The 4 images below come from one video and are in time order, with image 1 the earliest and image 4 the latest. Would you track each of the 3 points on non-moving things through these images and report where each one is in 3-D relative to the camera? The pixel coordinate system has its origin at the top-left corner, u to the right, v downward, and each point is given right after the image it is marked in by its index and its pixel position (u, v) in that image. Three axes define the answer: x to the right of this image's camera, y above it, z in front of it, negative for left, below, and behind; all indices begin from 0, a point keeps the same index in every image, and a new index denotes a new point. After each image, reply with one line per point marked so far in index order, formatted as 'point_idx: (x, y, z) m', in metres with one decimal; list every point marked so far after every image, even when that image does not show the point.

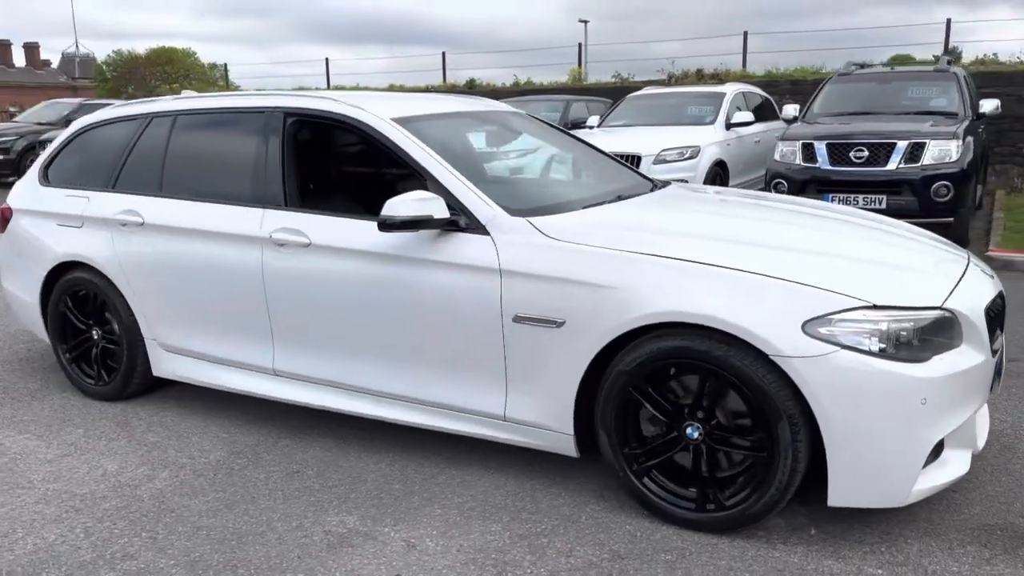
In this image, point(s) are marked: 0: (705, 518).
0: (+0.7, -0.8, +2.9) m
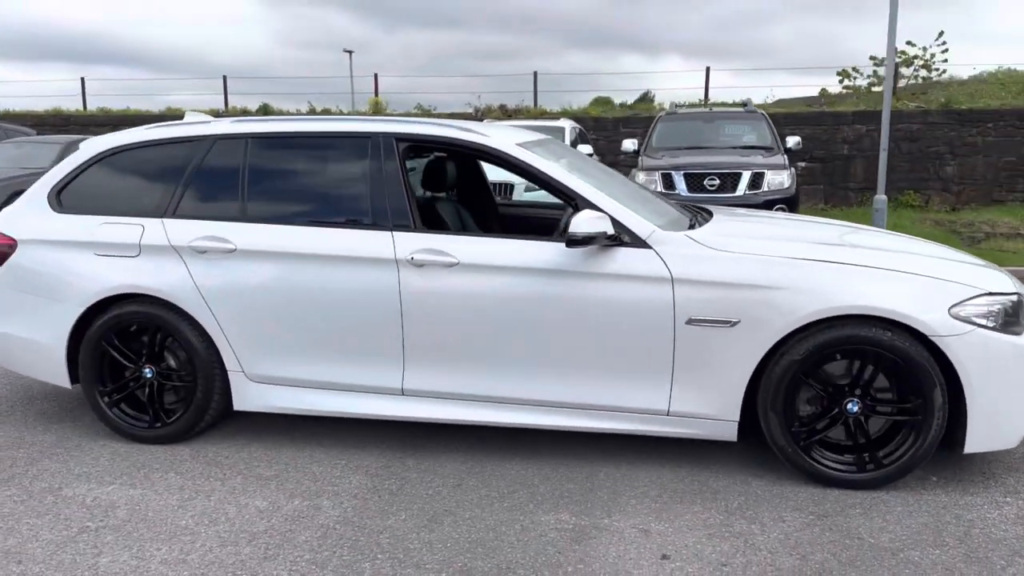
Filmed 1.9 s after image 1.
0: (+1.5, -0.8, +3.5) m
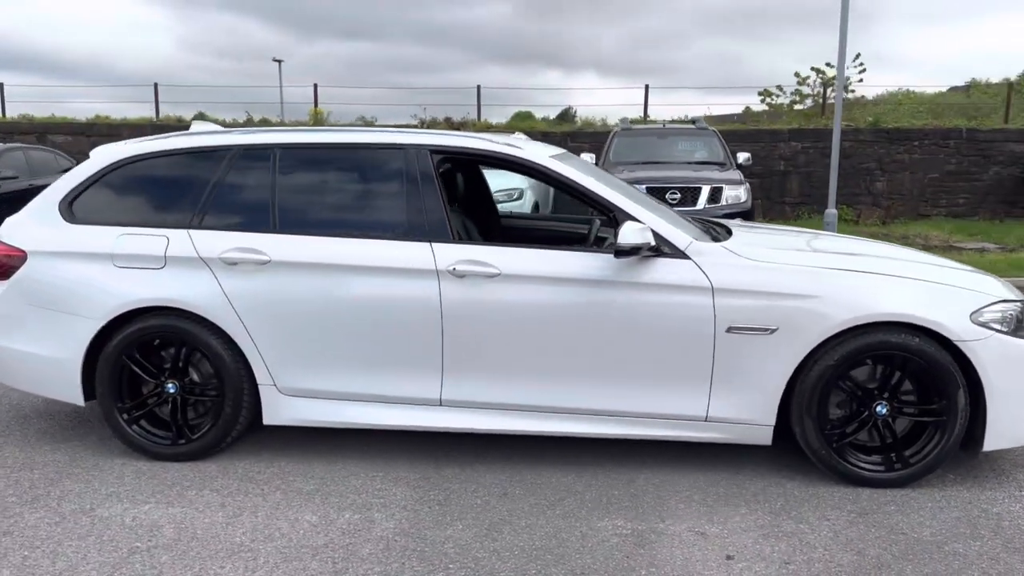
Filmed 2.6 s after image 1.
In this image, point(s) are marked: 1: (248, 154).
0: (+1.7, -0.8, +3.7) m
1: (-1.3, +0.7, +4.1) m
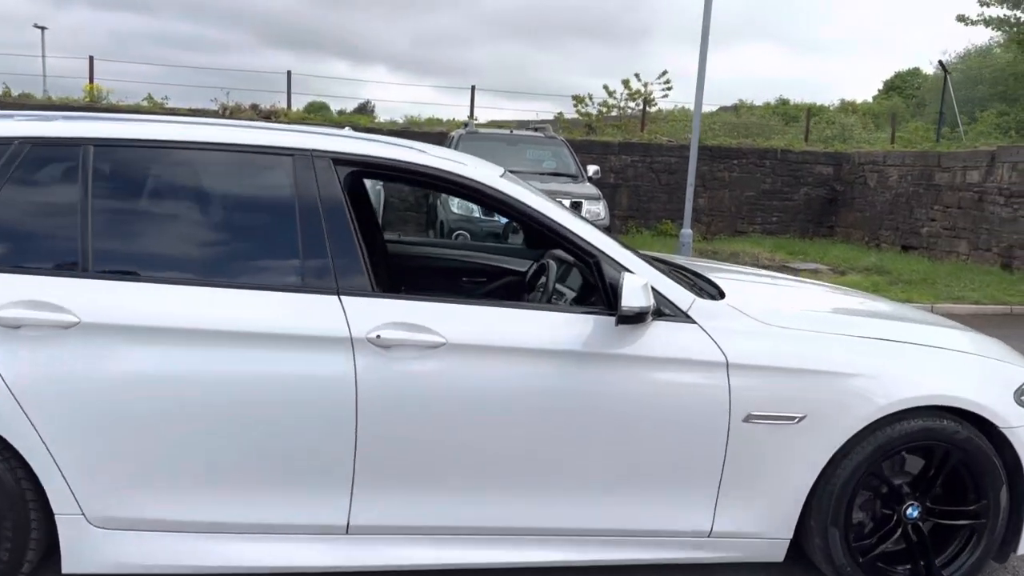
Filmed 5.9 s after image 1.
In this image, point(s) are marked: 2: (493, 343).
0: (+1.5, -1.1, +3.0) m
1: (-1.5, +0.4, +2.7) m
2: (-0.1, -0.2, +2.7) m
